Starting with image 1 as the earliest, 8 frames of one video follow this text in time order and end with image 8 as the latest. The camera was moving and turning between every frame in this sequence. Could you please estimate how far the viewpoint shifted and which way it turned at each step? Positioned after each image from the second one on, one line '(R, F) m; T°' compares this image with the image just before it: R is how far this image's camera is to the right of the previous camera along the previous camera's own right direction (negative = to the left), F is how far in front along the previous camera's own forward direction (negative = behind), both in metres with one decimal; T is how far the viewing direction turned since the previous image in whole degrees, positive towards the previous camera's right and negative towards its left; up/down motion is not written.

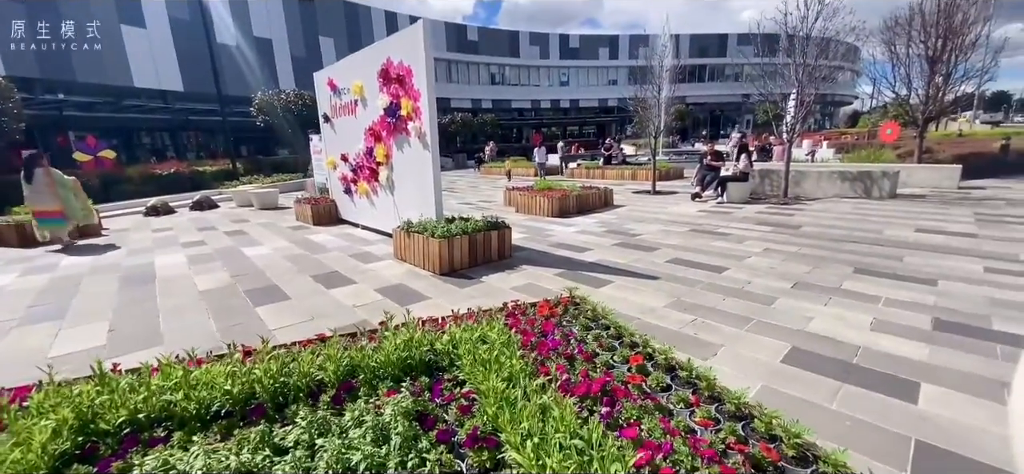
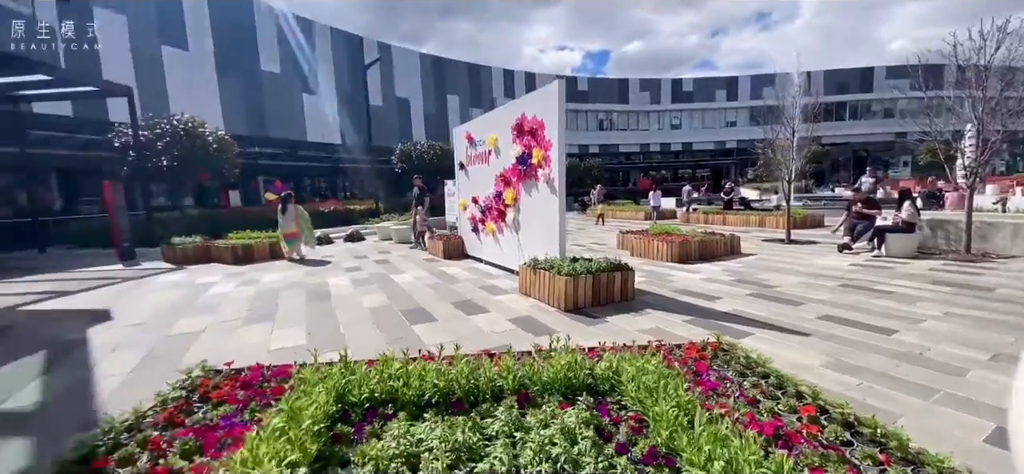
(-0.3, -0.3) m; -14°
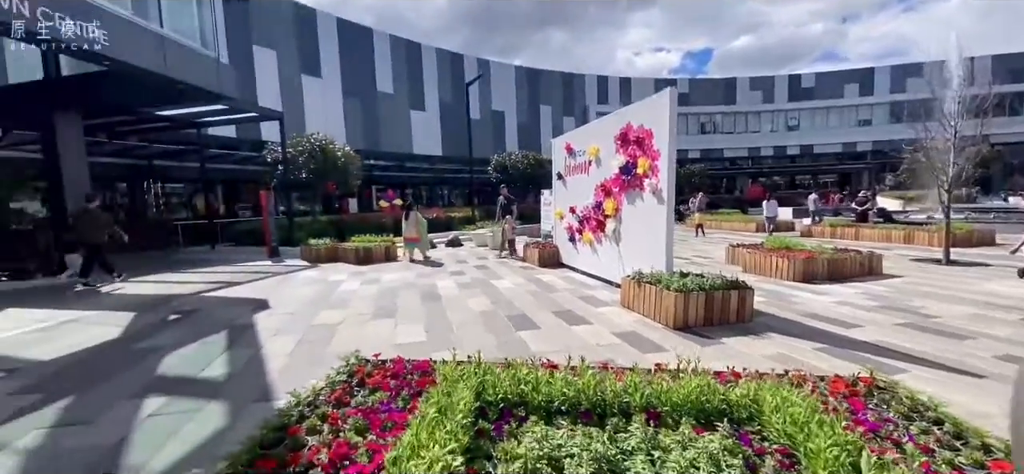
(-0.2, -0.1) m; -12°
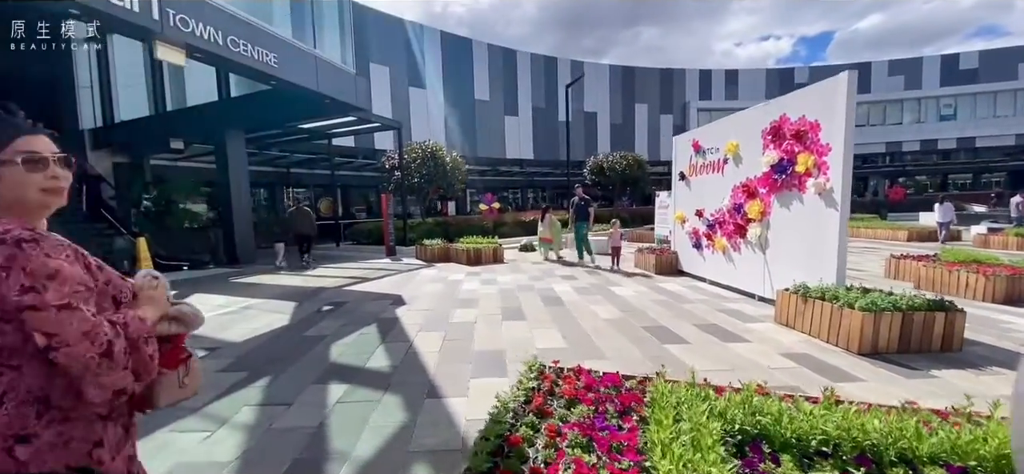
(-0.8, +0.1) m; -12°
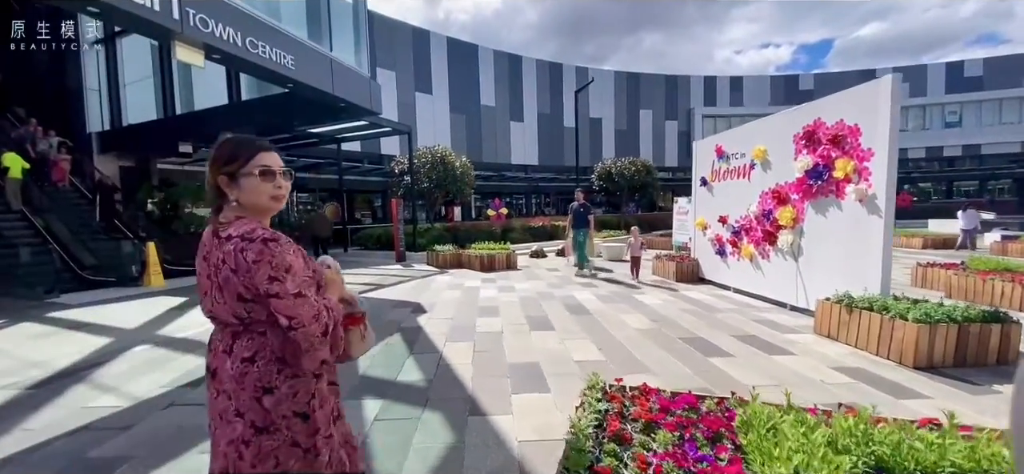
(-0.4, +0.2) m; 0°
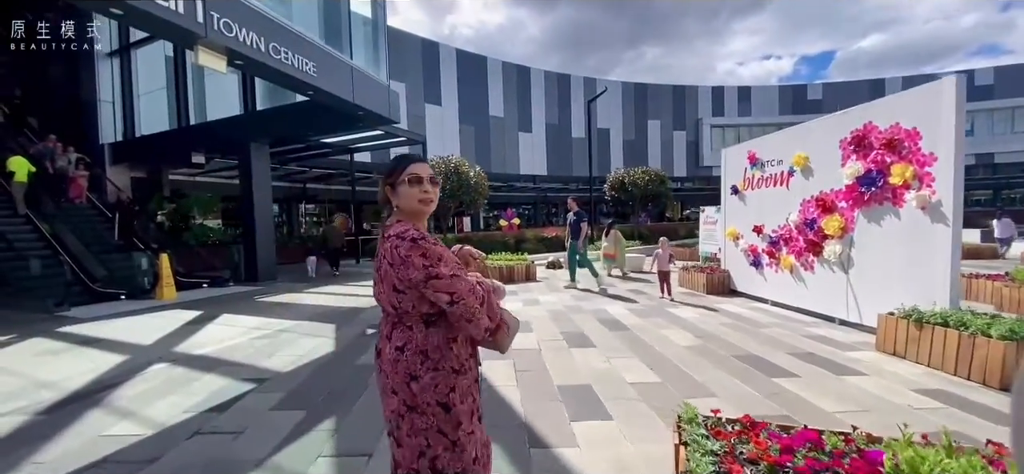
(-0.5, +0.3) m; 0°
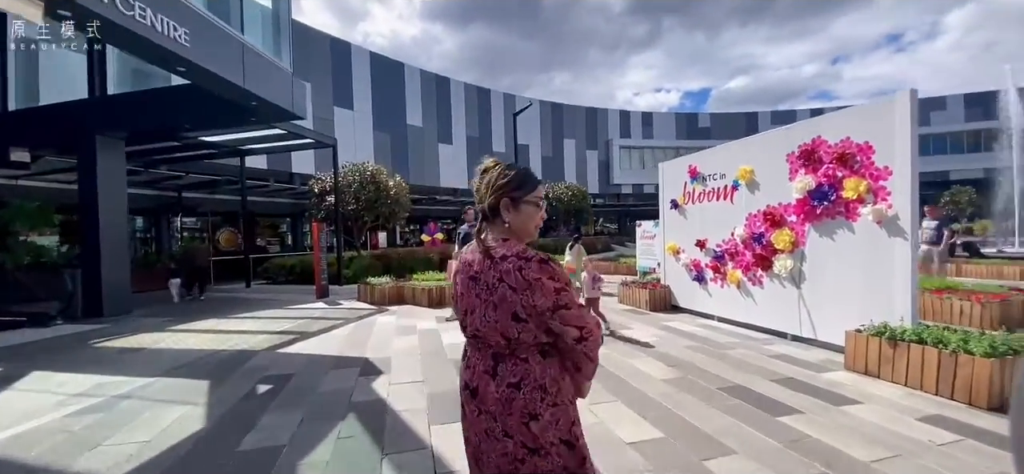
(-0.4, +1.1) m; +12°
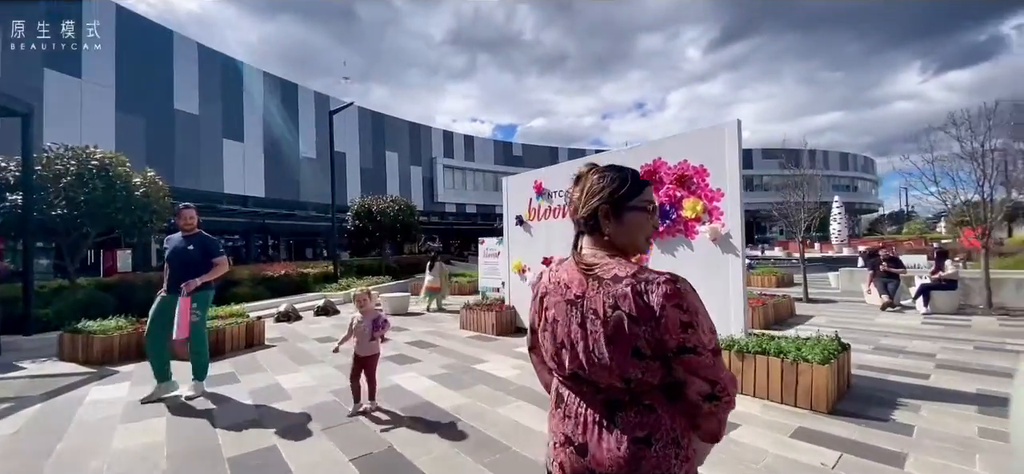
(-0.2, +1.4) m; +25°
